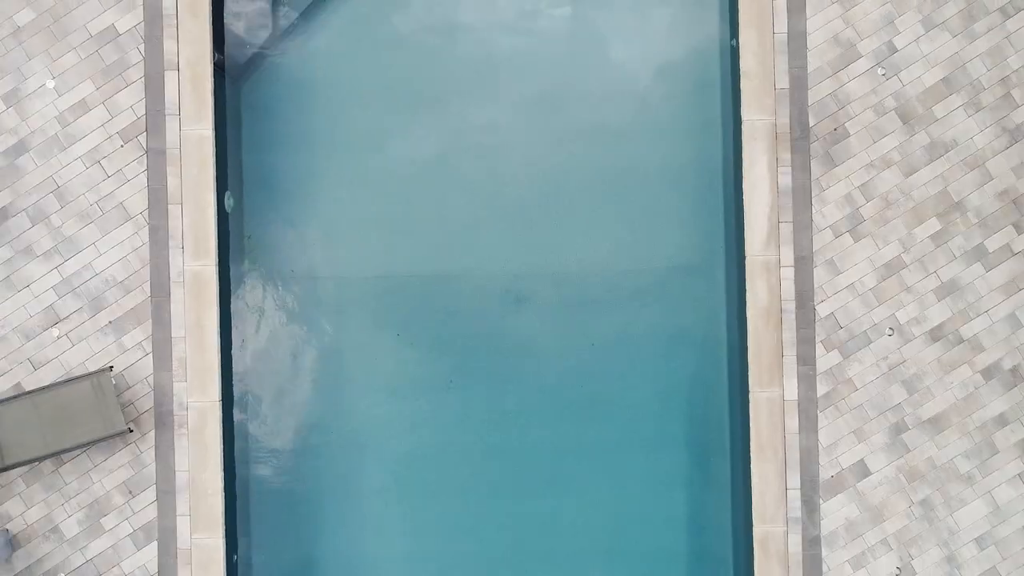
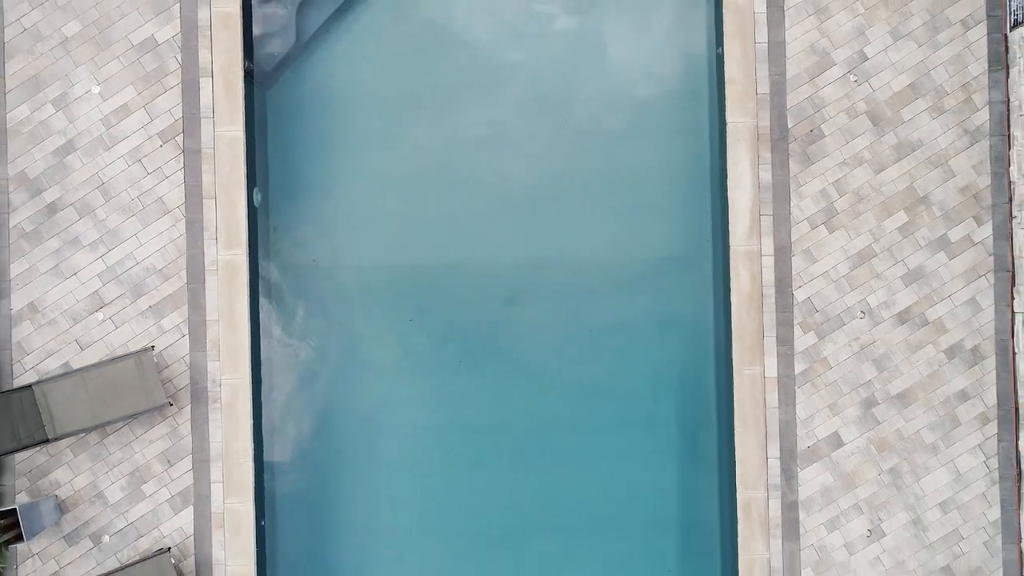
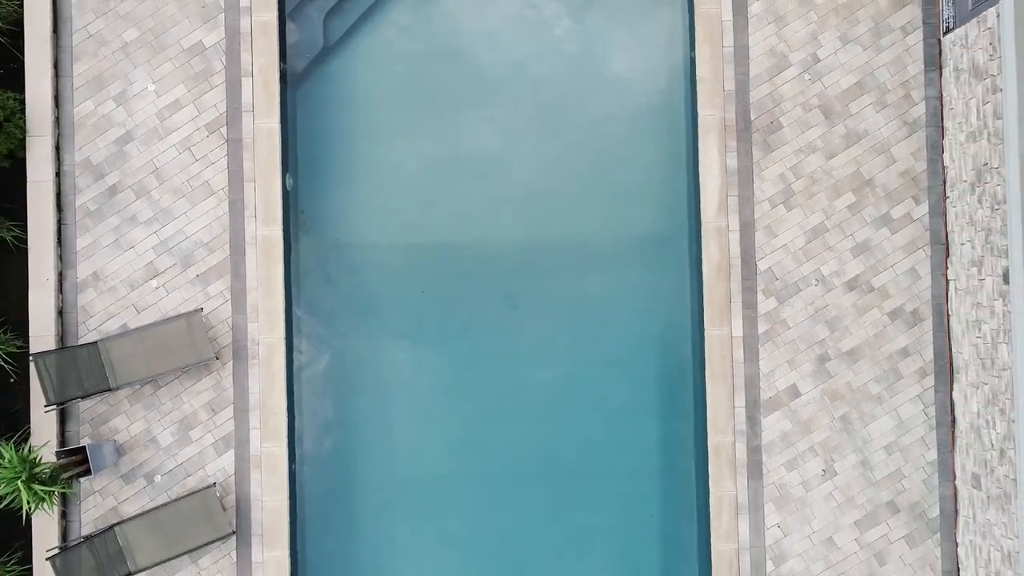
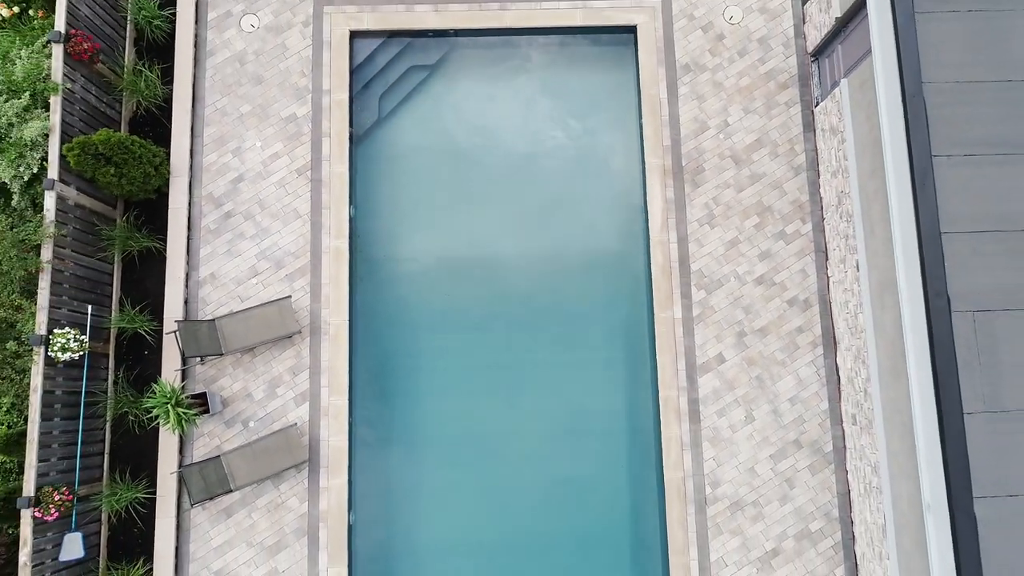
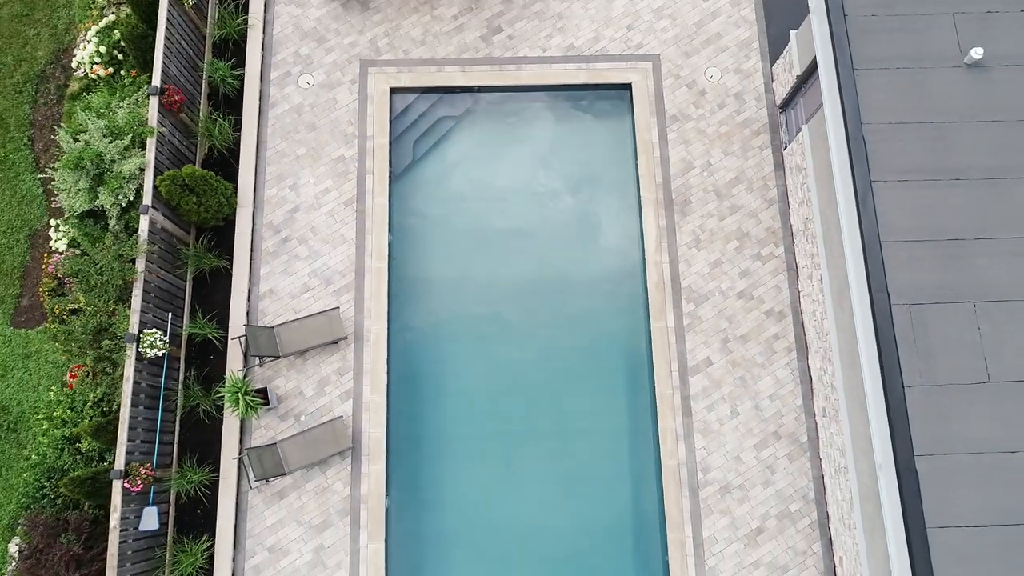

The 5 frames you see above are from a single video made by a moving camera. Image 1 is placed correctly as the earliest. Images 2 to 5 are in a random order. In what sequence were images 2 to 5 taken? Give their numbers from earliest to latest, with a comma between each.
2, 3, 4, 5
